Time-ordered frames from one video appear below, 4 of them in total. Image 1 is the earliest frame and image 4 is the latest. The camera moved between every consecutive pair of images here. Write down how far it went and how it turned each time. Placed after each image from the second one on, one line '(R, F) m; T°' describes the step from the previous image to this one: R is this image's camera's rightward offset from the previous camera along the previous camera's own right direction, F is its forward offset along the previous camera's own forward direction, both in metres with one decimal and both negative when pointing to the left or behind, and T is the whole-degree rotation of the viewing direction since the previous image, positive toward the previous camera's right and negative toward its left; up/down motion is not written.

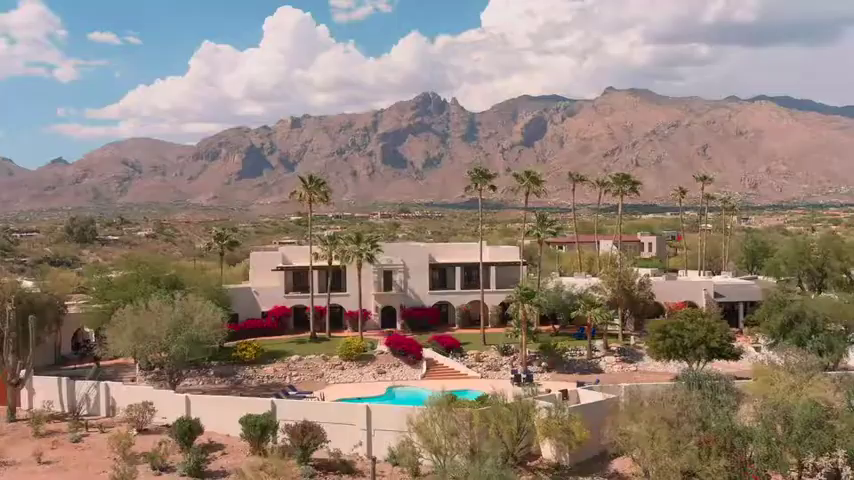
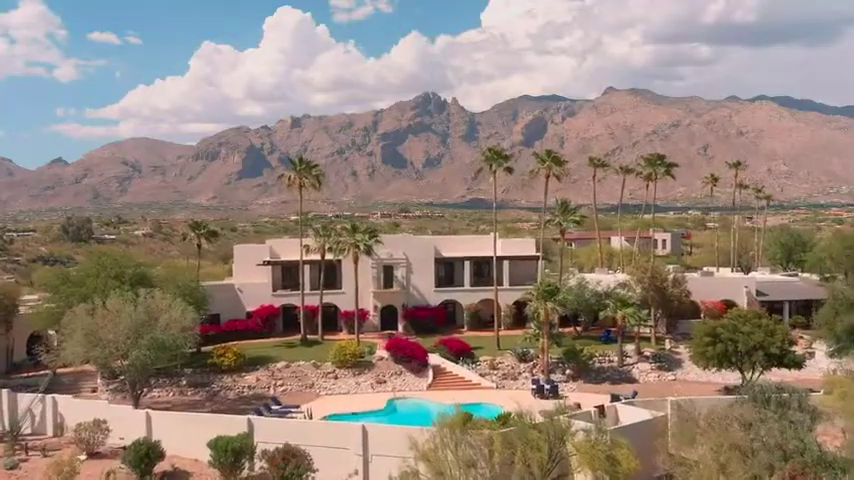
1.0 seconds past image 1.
(-0.2, +7.9) m; 0°
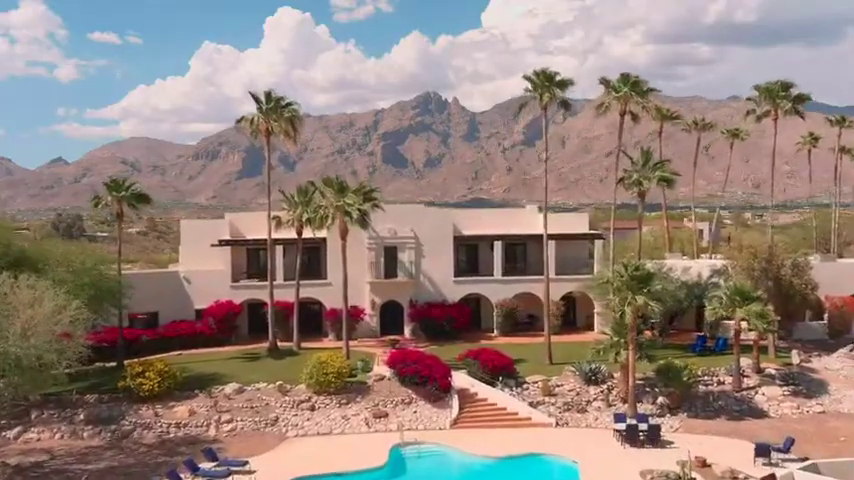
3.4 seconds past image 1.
(-0.5, +17.1) m; 0°
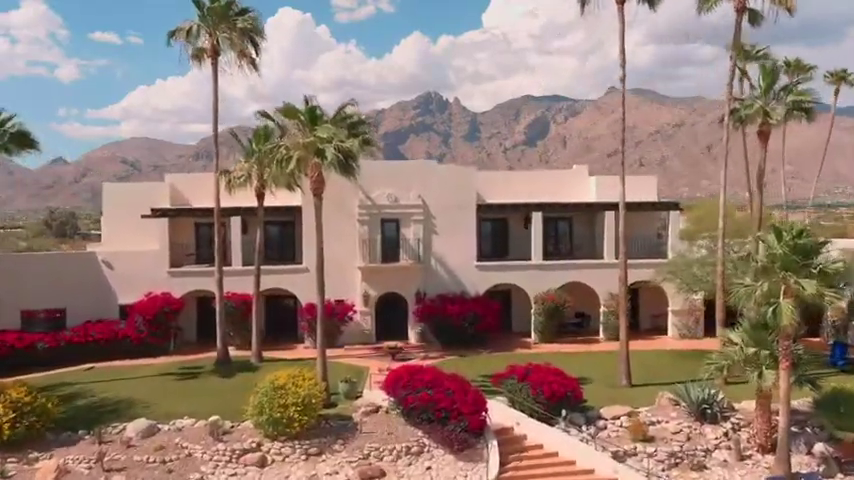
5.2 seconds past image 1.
(-0.3, +12.7) m; 0°
